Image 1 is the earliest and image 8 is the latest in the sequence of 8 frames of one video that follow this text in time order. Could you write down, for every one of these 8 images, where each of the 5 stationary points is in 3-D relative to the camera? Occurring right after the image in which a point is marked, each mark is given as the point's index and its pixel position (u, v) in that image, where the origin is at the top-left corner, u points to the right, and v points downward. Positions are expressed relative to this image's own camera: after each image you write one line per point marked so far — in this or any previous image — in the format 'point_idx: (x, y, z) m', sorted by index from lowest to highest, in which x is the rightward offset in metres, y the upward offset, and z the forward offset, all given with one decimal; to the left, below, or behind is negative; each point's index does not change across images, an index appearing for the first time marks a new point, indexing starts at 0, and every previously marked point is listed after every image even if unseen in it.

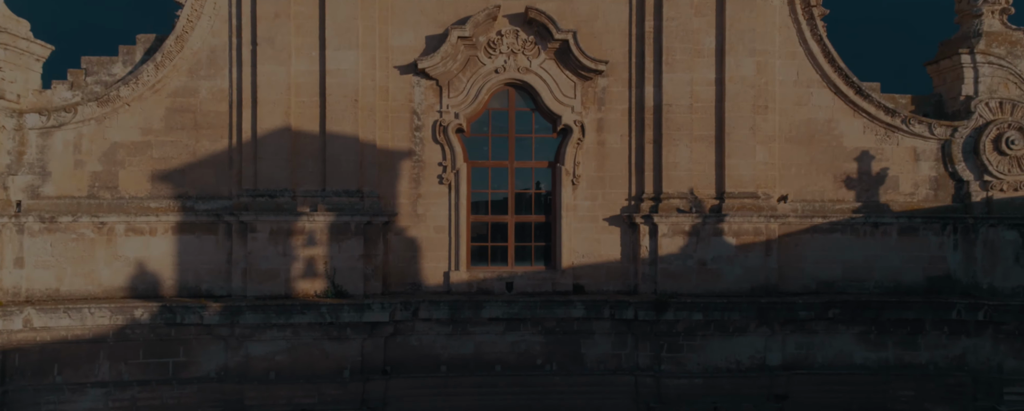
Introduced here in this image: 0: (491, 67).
0: (-0.4, +2.4, +16.5) m
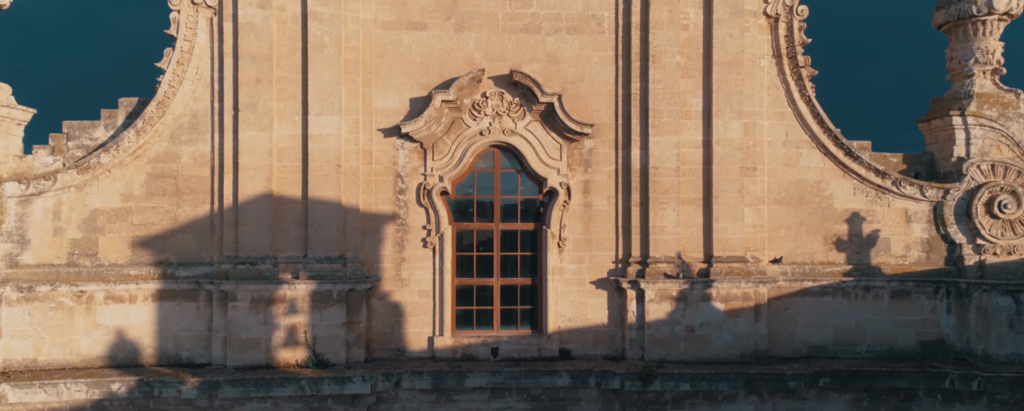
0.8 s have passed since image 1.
0: (-0.6, +1.3, +16.5) m
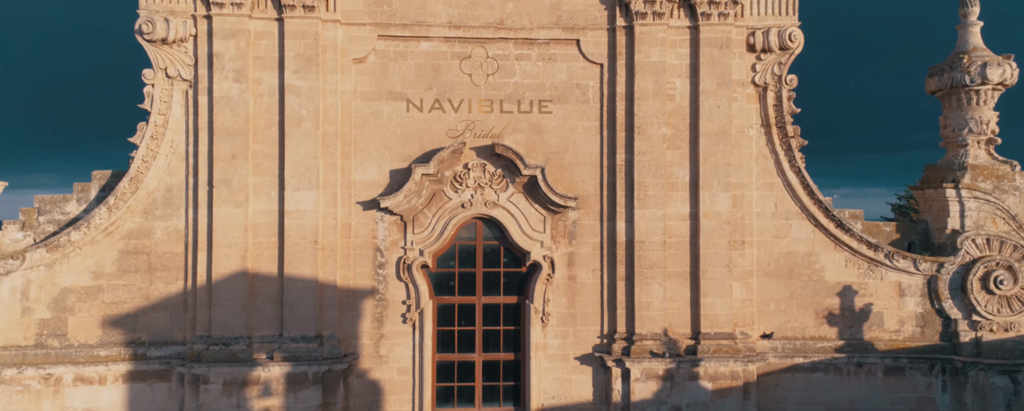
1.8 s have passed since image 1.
0: (-0.9, +0.1, +16.1) m
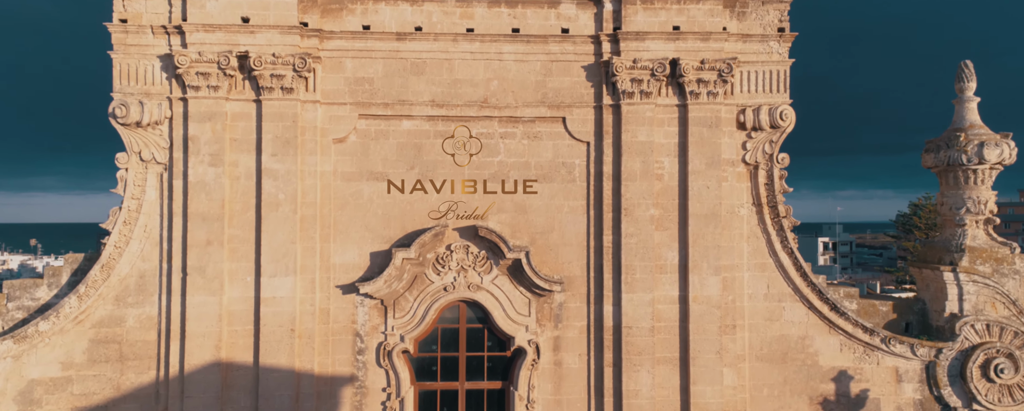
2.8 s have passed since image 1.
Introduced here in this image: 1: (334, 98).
0: (-1.2, -1.3, +15.7) m
1: (-2.8, +1.7, +15.6) m
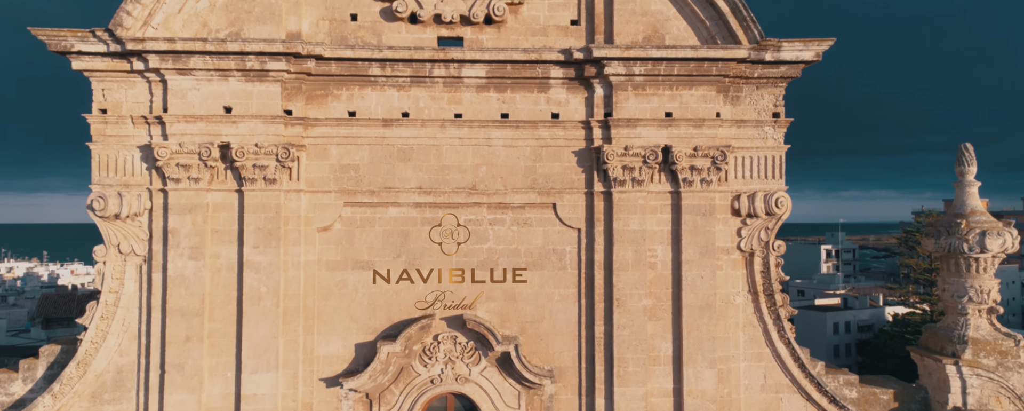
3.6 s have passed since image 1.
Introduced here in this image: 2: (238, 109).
0: (-1.3, -2.7, +15.2) m
1: (-3.0, +0.3, +15.3) m
2: (-4.1, +1.4, +14.6) m
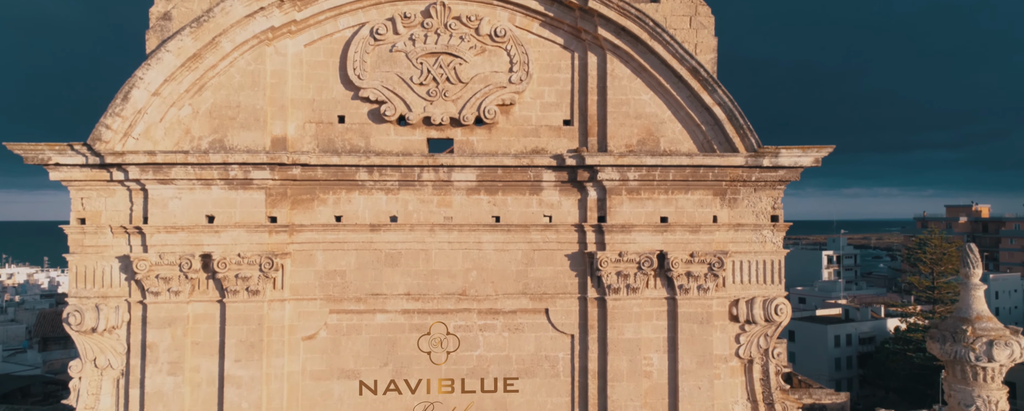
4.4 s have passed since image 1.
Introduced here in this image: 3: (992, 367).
0: (-1.5, -4.3, +14.7) m
1: (-3.1, -1.3, +14.8) m
2: (-4.2, -0.2, +14.2) m
3: (+7.3, -2.5, +14.9) m
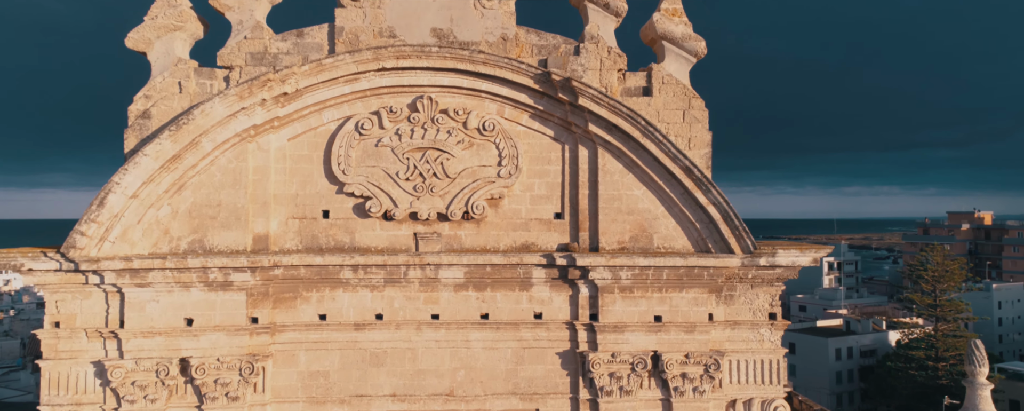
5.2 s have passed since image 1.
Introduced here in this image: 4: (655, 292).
0: (-1.6, -5.7, +14.1) m
1: (-3.3, -2.8, +14.3) m
2: (-4.4, -1.6, +13.8) m
3: (+7.1, -3.9, +14.4) m
4: (+2.1, -1.3, +14.5) m
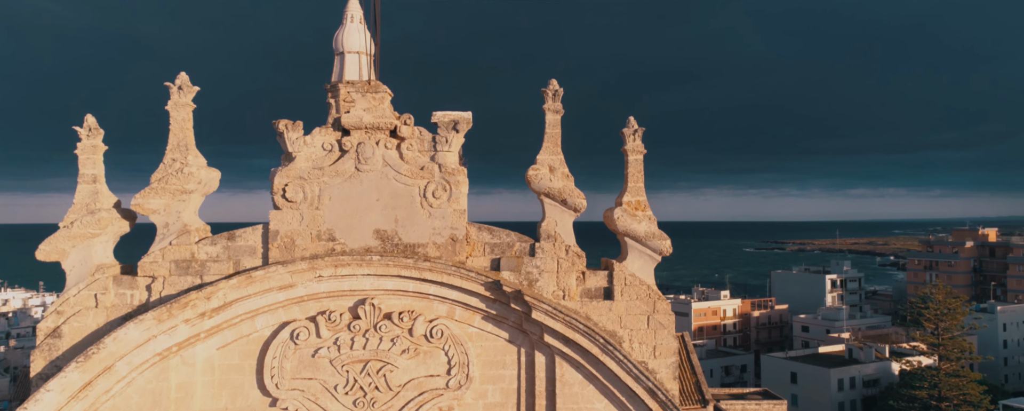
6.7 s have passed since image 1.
0: (-2.3, -8.6, +12.4) m
1: (-4.0, -5.7, +12.8) m
2: (-5.0, -4.5, +12.3) m
3: (+6.5, -6.8, +13.0) m
4: (+1.4, -4.2, +13.2) m
